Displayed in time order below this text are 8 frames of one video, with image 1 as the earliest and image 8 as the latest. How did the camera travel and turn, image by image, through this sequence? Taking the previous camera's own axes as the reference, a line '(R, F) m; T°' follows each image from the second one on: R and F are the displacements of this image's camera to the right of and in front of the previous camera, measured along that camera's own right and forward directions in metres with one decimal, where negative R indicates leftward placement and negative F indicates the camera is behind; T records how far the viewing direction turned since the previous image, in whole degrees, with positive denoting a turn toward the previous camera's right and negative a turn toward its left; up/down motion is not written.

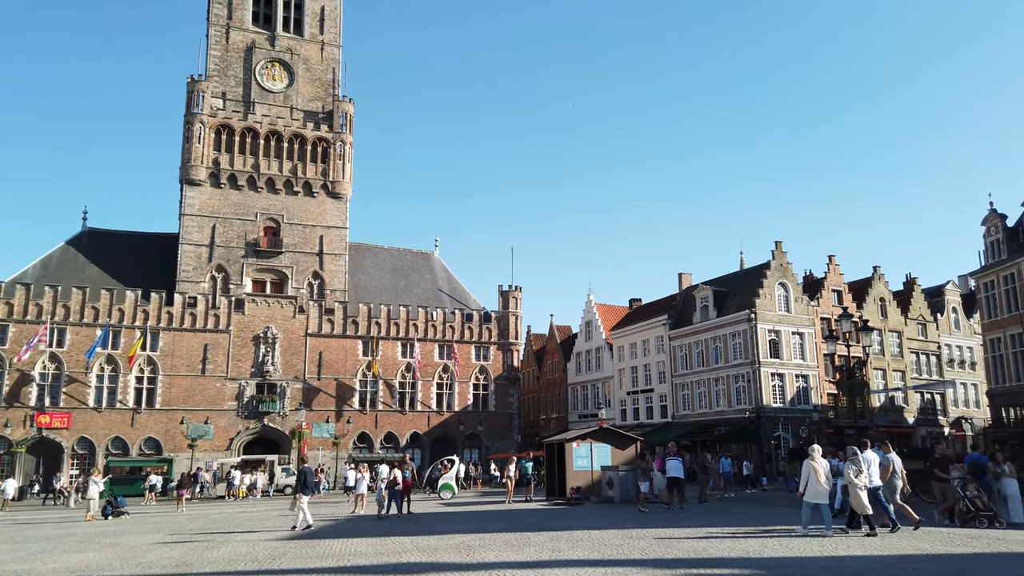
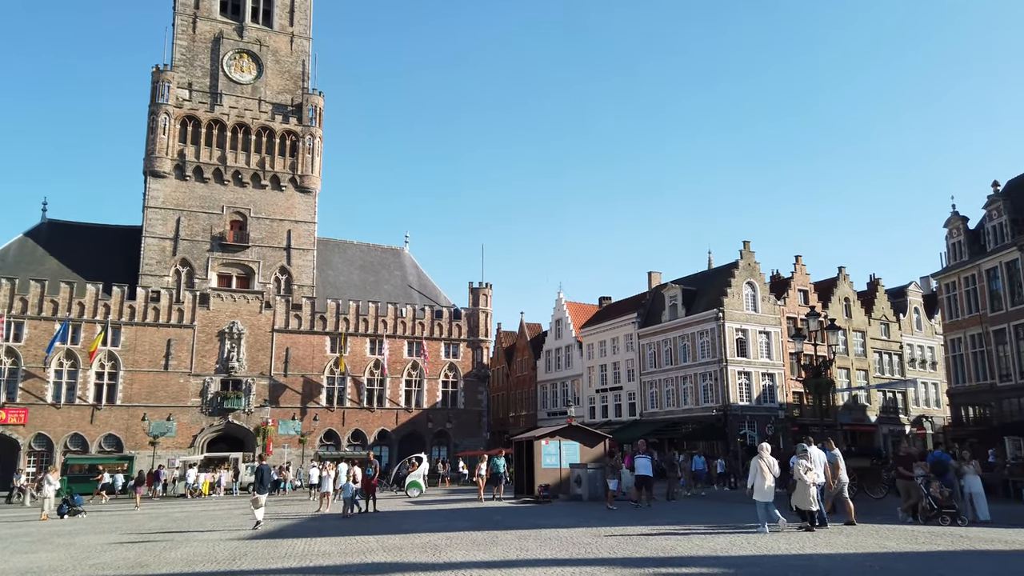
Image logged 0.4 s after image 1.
(0.0, +0.2) m; +2°
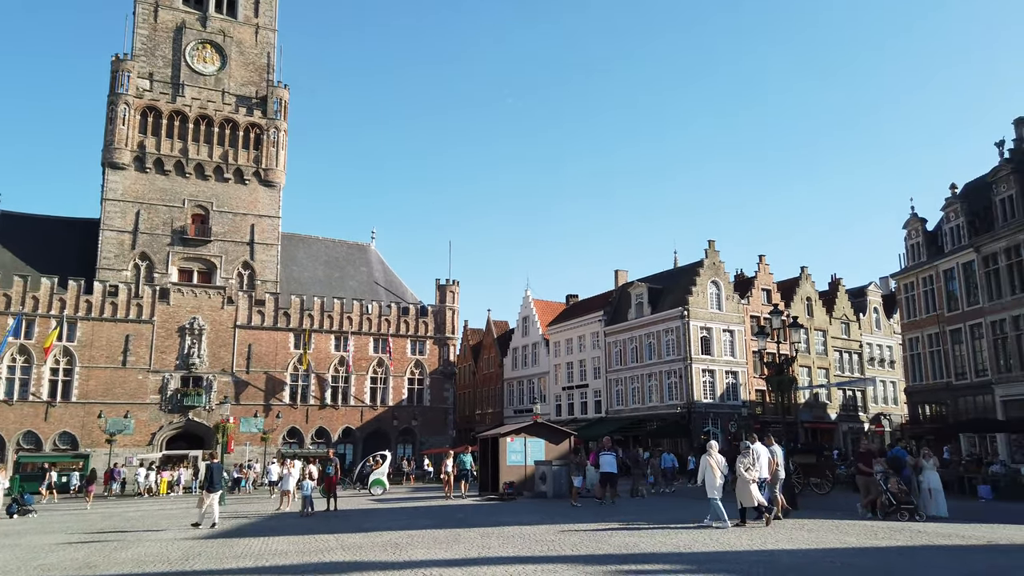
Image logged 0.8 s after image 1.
(+0.1, +0.2) m; +2°
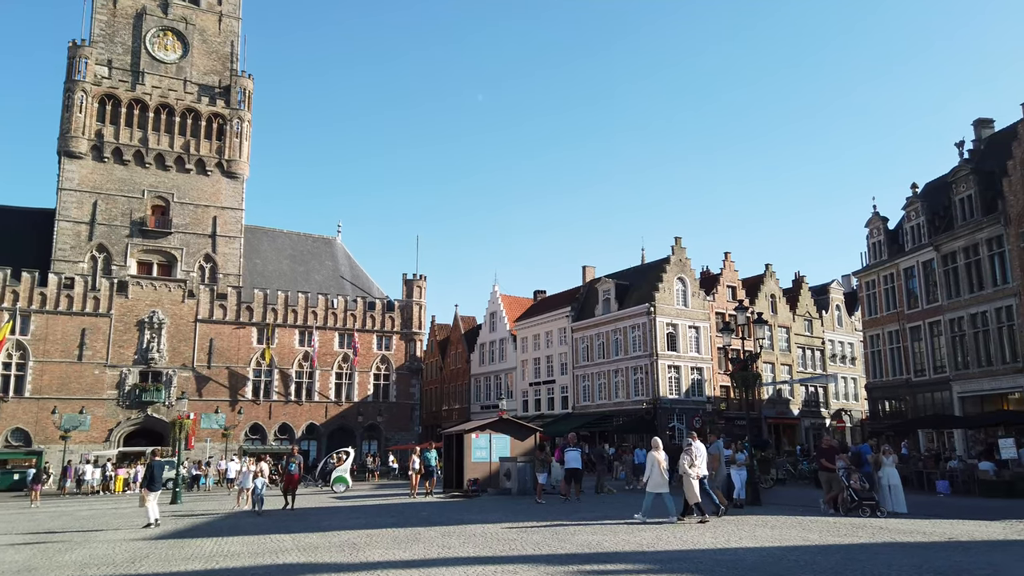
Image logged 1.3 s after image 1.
(+0.1, +0.3) m; +2°
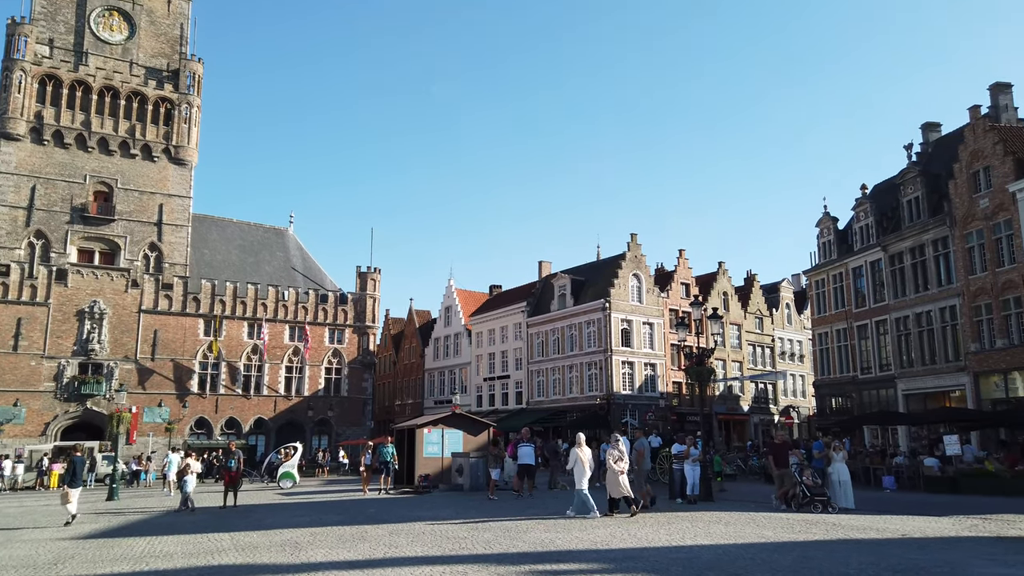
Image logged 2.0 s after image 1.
(0.0, +0.5) m; +3°
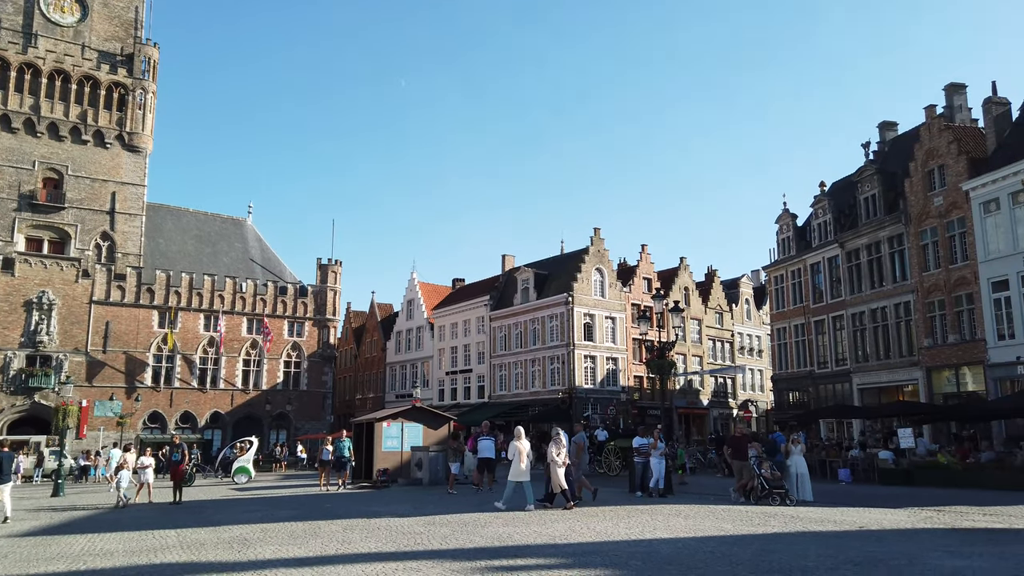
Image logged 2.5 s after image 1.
(+0.1, +0.3) m; +3°
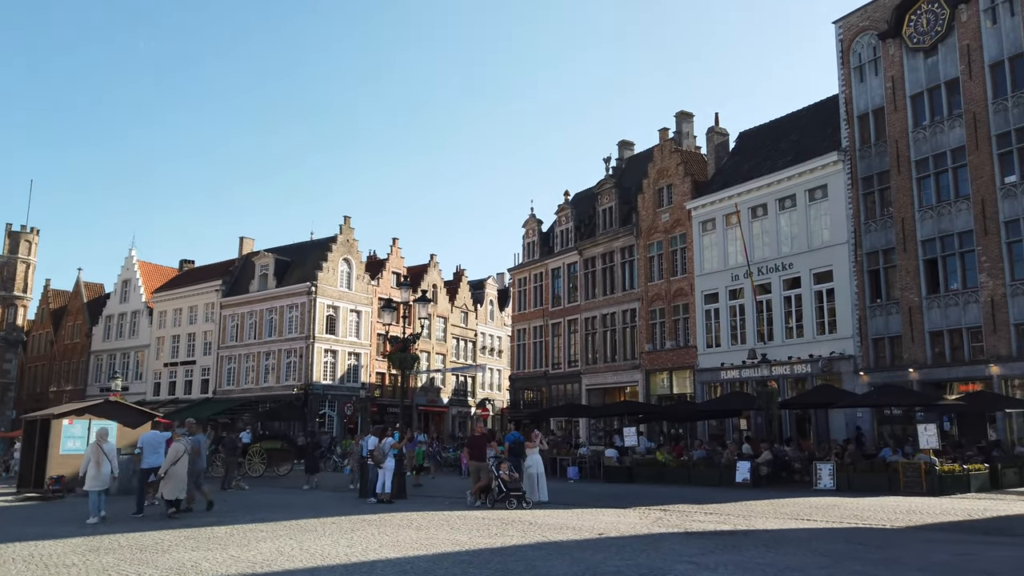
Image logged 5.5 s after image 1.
(+0.4, +1.8) m; +19°
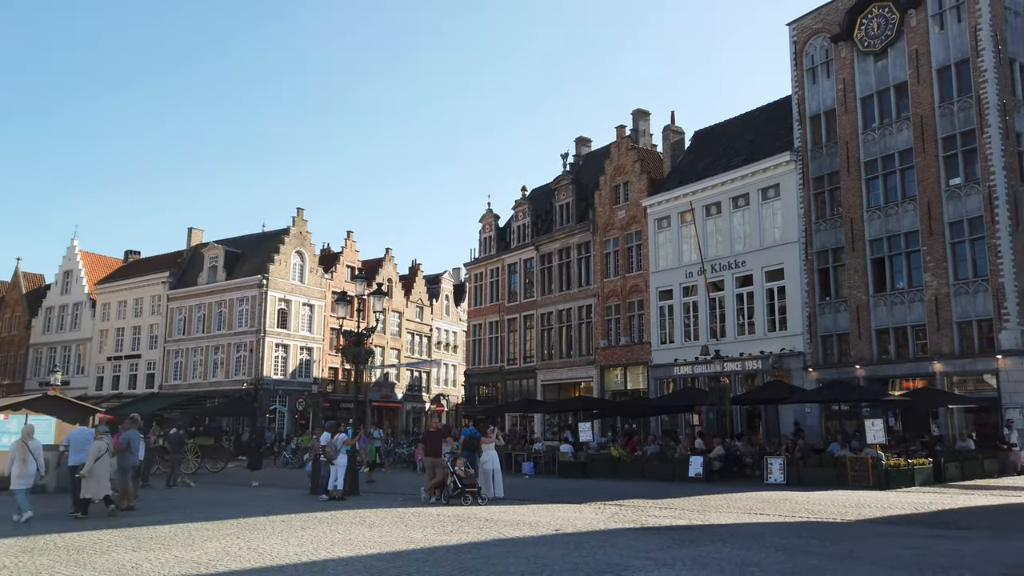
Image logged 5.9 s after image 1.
(0.0, +0.2) m; +3°
